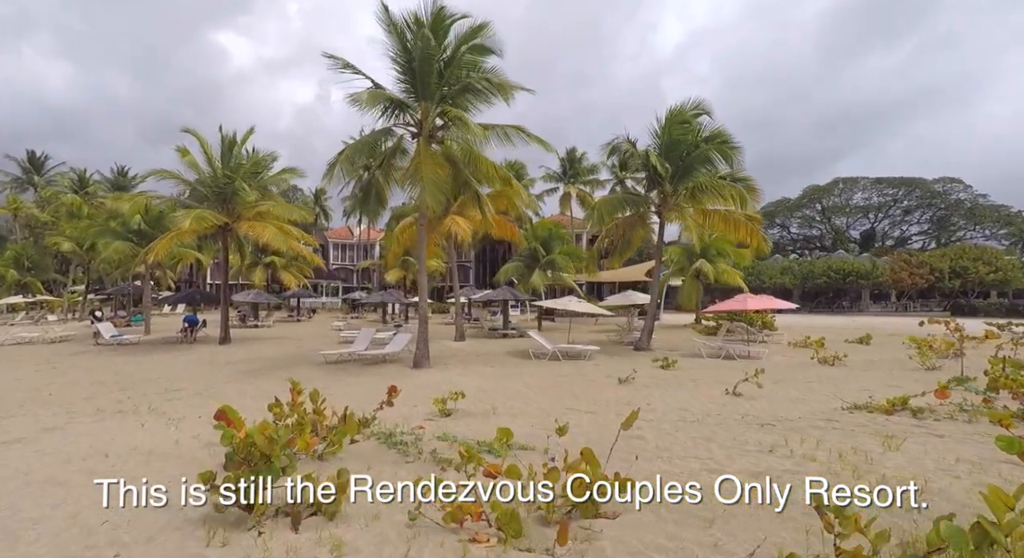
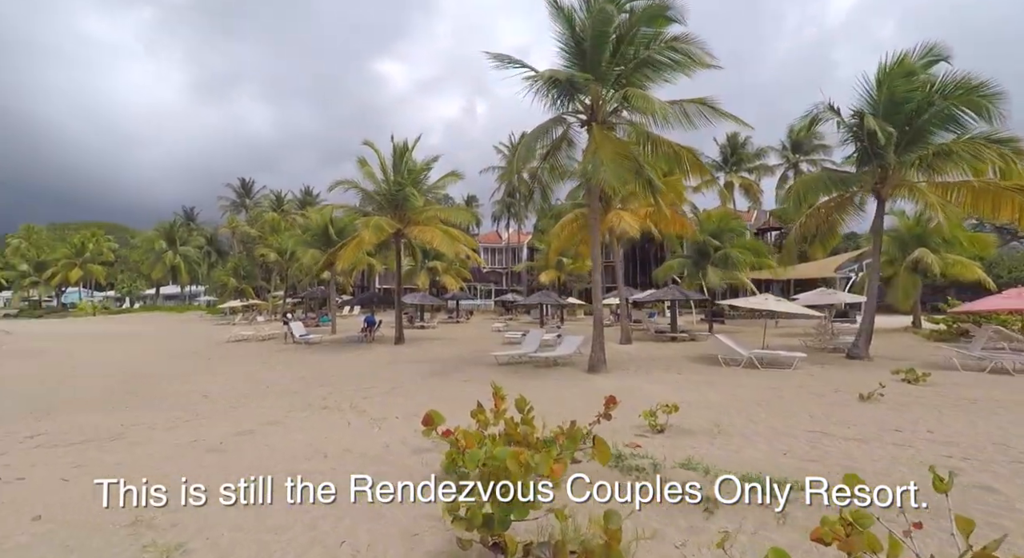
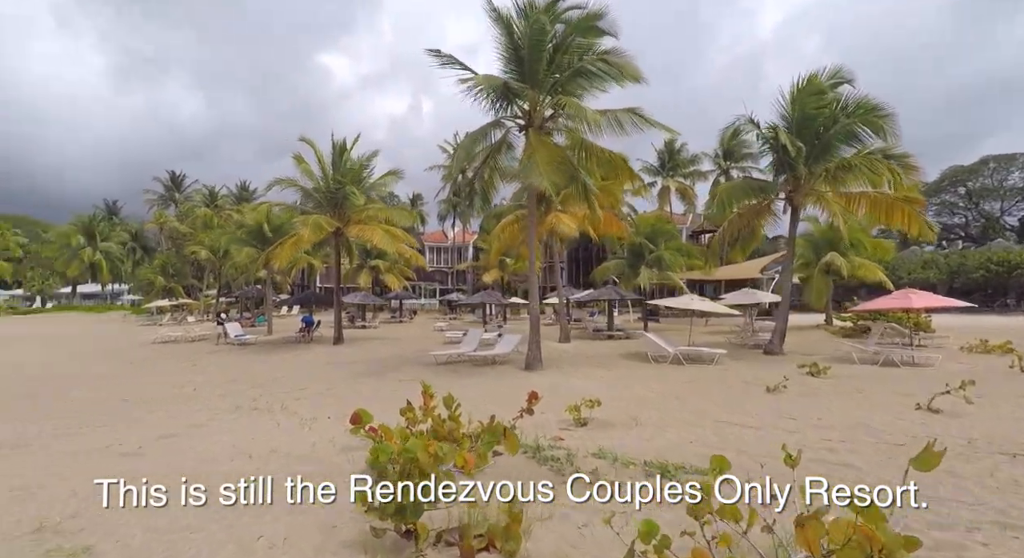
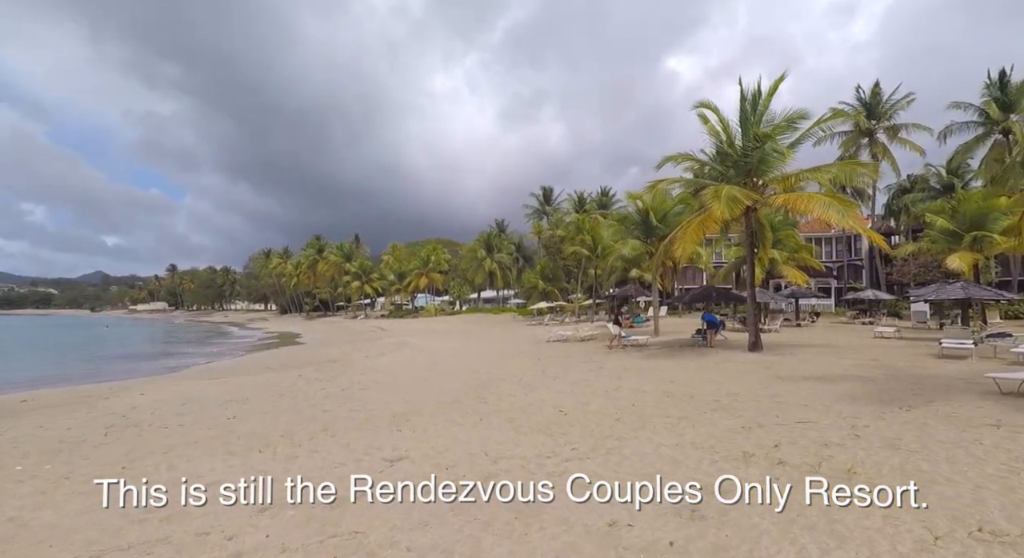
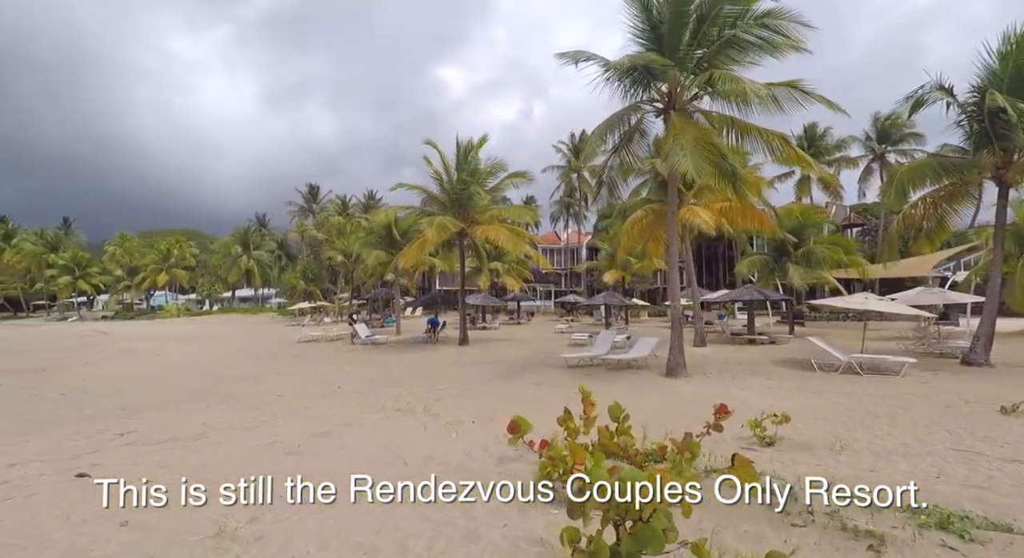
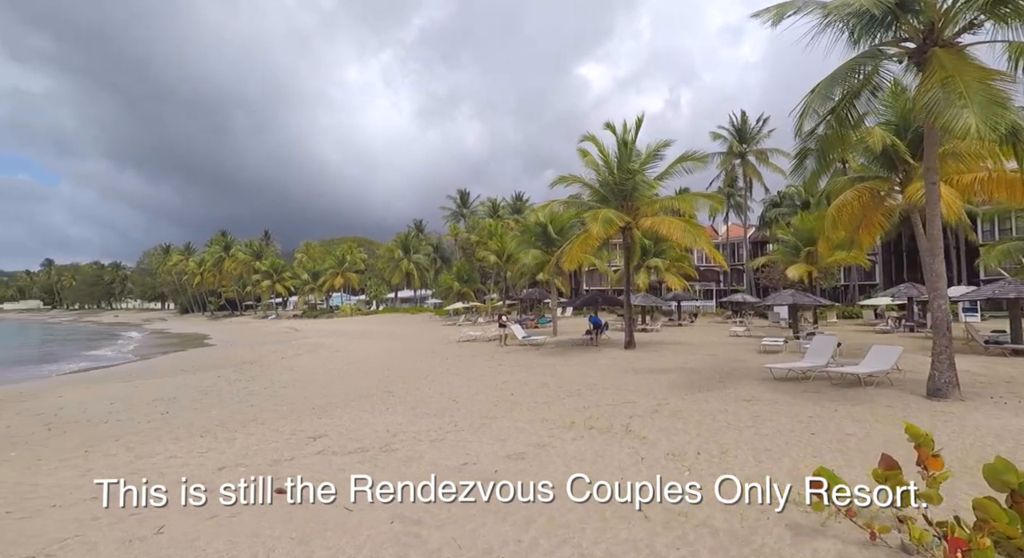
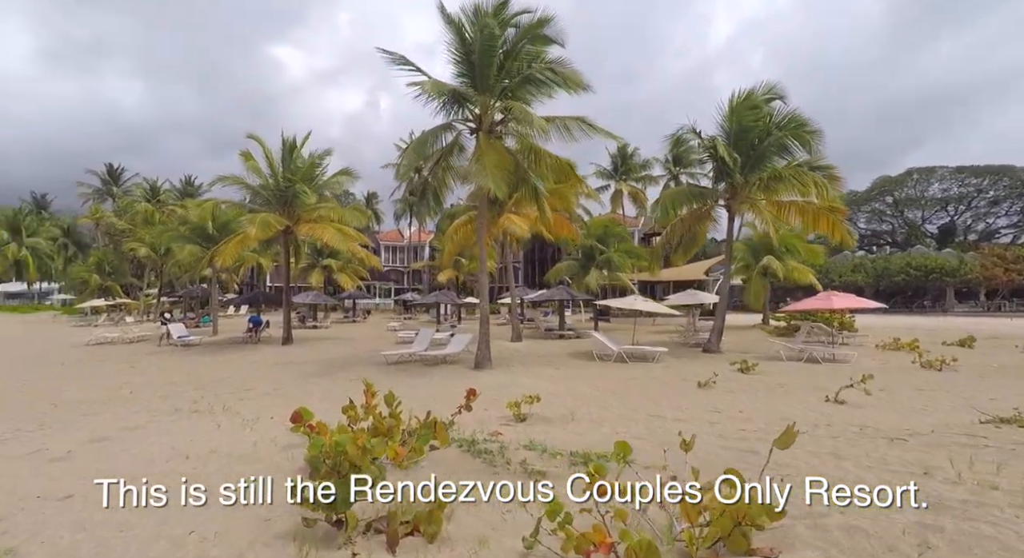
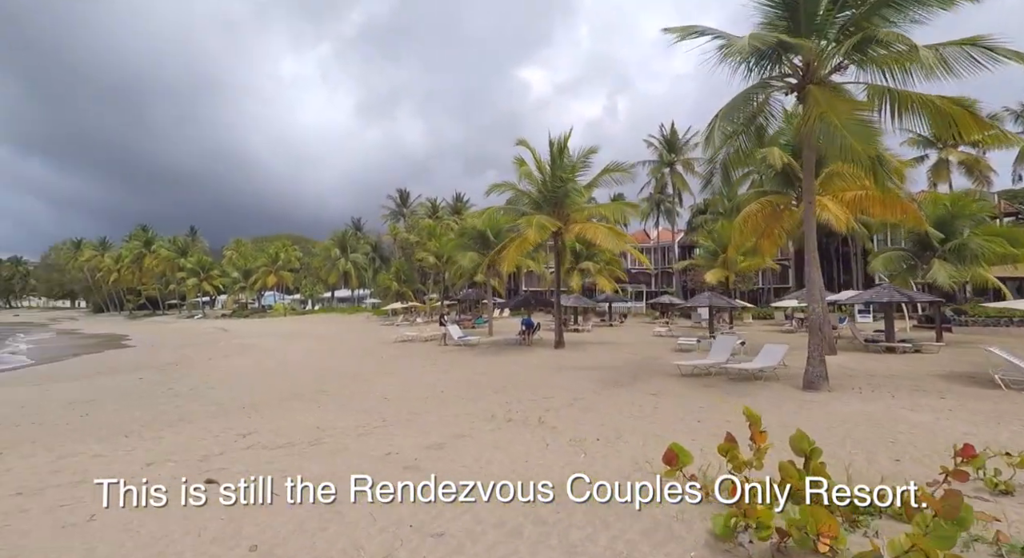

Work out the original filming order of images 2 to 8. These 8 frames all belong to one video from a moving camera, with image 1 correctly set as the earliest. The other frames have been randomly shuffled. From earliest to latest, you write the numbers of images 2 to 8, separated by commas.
7, 3, 2, 5, 8, 6, 4
